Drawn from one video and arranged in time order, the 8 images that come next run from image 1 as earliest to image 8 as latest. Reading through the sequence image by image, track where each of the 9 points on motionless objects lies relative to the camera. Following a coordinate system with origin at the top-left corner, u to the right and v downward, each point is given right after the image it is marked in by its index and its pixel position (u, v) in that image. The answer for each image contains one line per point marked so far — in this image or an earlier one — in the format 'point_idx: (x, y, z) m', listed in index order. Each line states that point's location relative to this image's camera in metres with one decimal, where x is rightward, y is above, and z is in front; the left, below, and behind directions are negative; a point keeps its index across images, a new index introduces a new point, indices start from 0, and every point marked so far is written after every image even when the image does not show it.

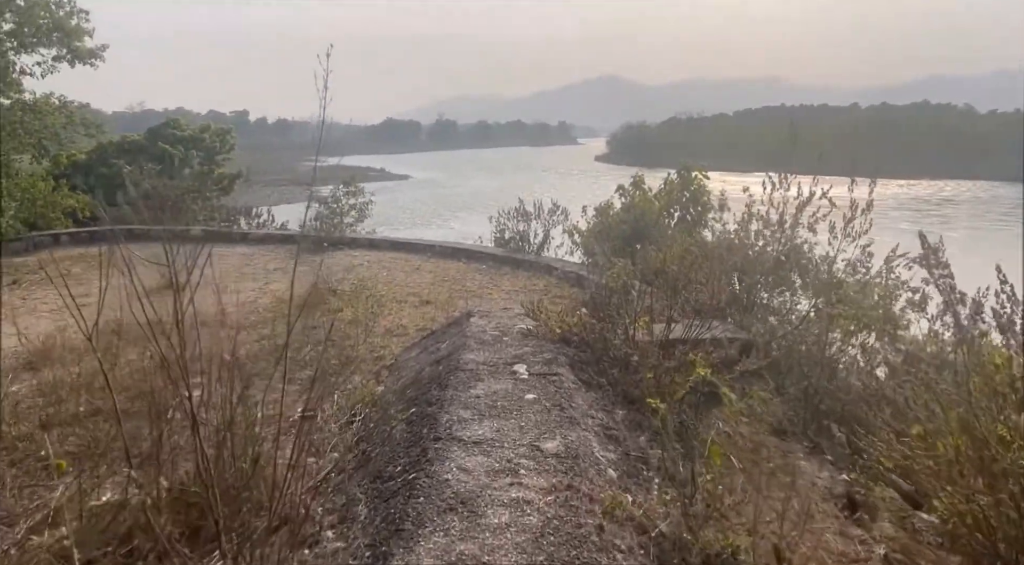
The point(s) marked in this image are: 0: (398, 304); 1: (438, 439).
0: (-0.8, -0.2, +5.3) m
1: (-0.2, -0.5, +2.2) m
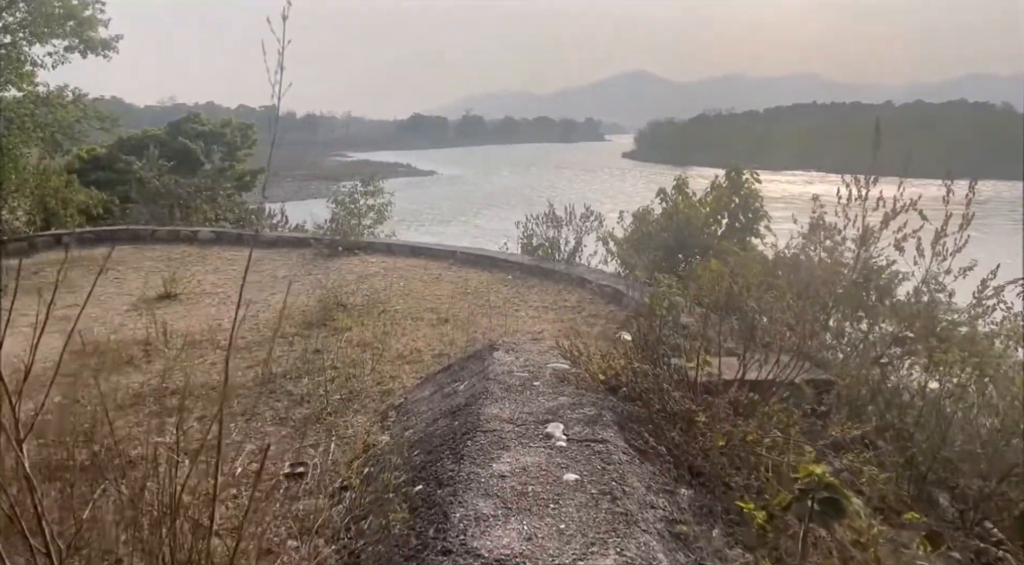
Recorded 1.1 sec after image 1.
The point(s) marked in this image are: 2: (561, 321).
0: (-0.7, -0.3, +4.7) m
1: (-0.1, -0.6, +1.6) m
2: (+0.3, -0.3, +4.6) m
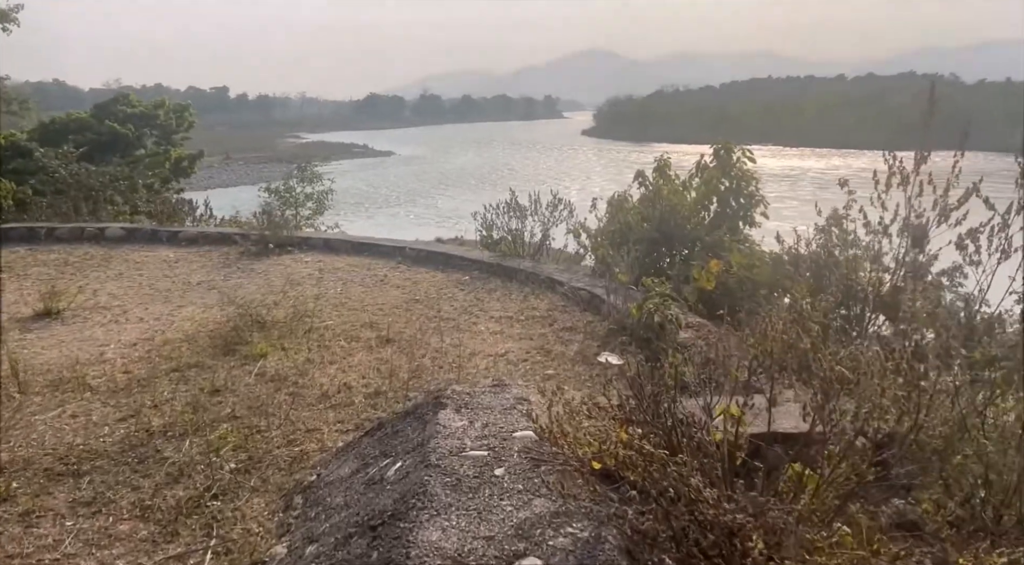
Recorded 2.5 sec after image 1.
0: (-0.9, -0.3, +3.8) m
1: (-0.2, -0.7, +0.8) m
2: (+0.1, -0.3, +3.7) m
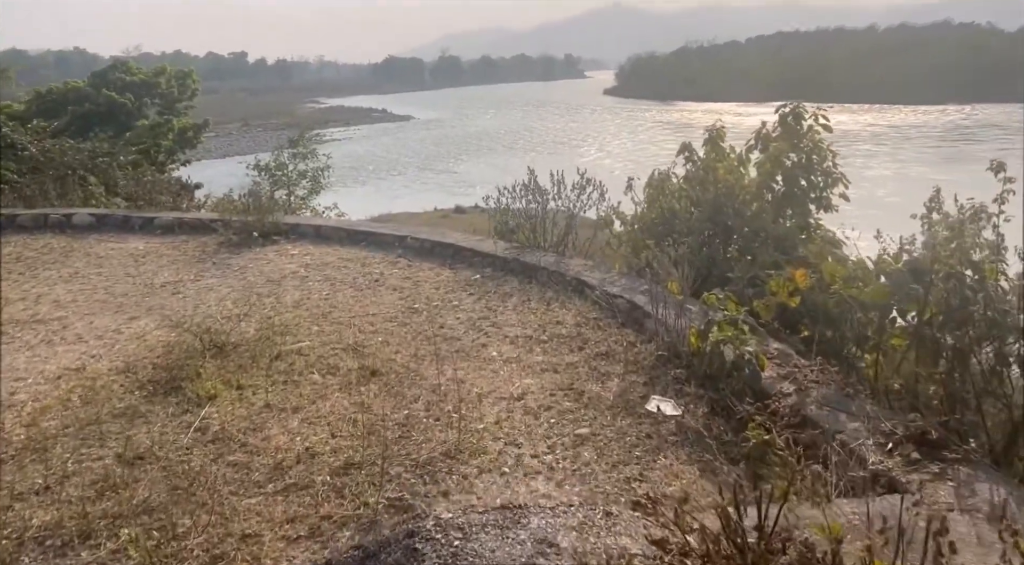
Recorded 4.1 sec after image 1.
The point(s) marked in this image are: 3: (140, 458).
0: (-0.8, -0.4, +3.0) m
1: (-0.2, -1.0, 0.0) m
2: (+0.2, -0.4, +2.9) m
3: (-1.2, -0.6, +2.4) m
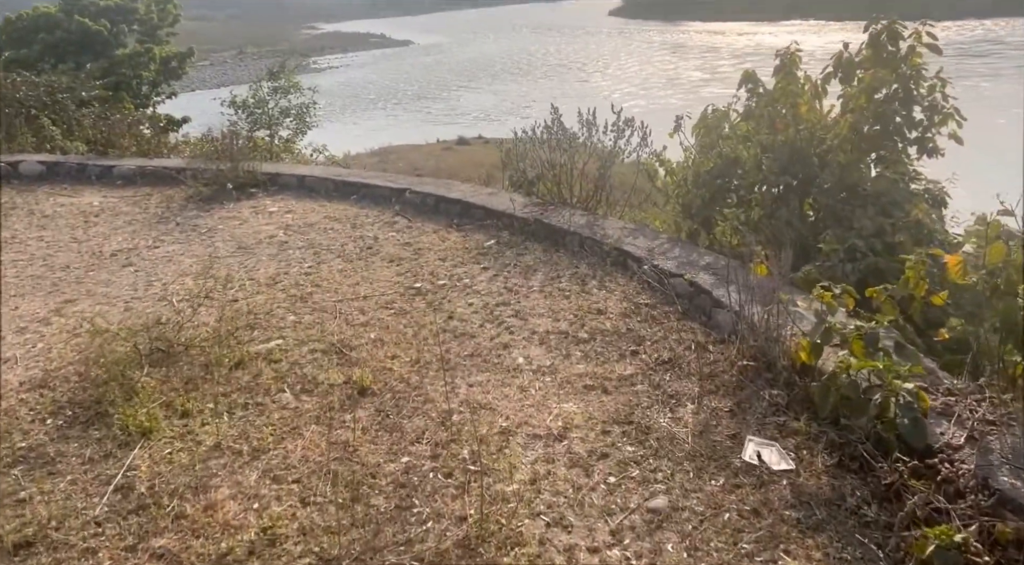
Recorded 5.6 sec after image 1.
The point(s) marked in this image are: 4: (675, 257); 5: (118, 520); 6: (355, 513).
0: (-0.7, -0.4, +2.2) m
1: (-0.1, -1.2, -0.7) m
2: (+0.3, -0.3, +2.1) m
3: (-1.1, -0.6, +1.7) m
4: (+0.7, +0.1, +2.9) m
5: (-1.0, -0.6, +1.8) m
6: (-0.4, -0.5, +1.7) m
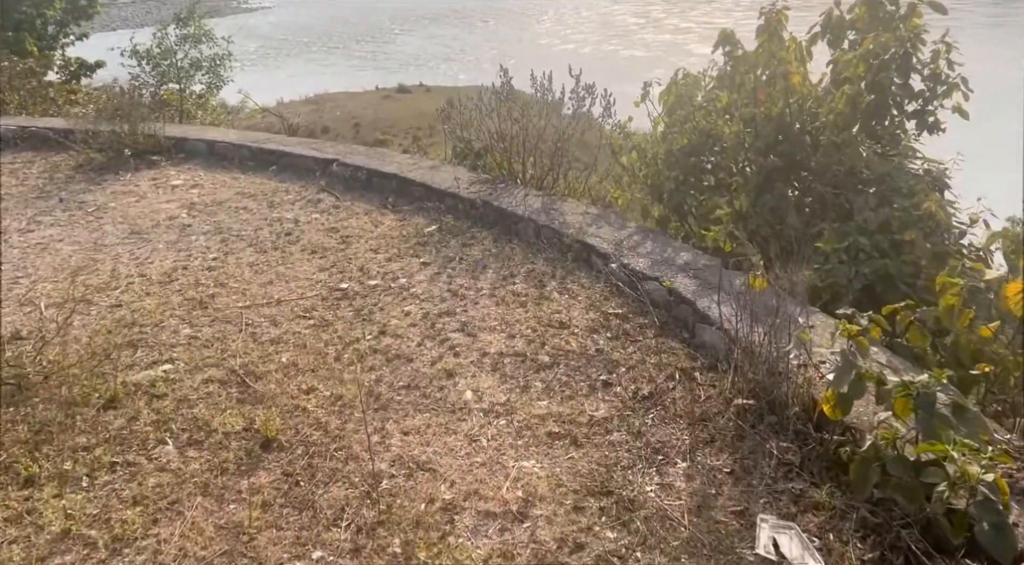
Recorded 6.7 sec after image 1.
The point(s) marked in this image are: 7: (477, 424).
0: (-0.8, -0.4, +1.7) m
1: (0.0, -1.5, -1.1) m
2: (+0.2, -0.4, +1.7) m
3: (-1.2, -0.7, +1.2) m
4: (+0.5, +0.1, +2.5) m
5: (-1.1, -0.7, +1.3) m
6: (-0.5, -0.6, +1.3) m
7: (-0.1, -0.4, +1.8) m
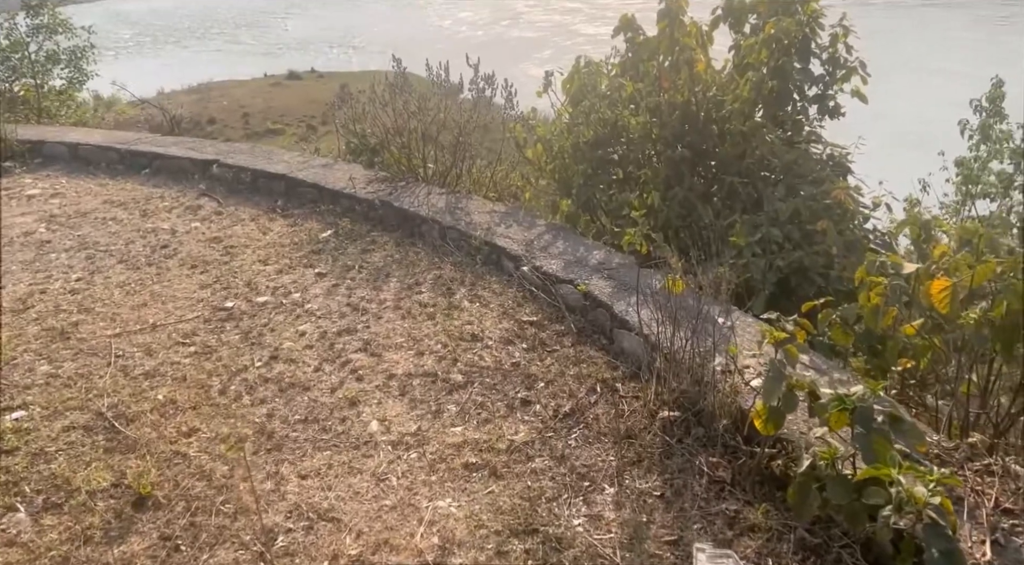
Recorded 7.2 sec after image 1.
0: (-1.0, -0.5, +1.5) m
1: (+0.2, -1.6, -1.2) m
2: (0.0, -0.4, +1.5) m
3: (-1.3, -0.8, +0.9) m
4: (+0.2, +0.1, +2.4) m
5: (-1.2, -0.8, +1.0) m
6: (-0.6, -0.7, +1.0) m
7: (-0.3, -0.4, +1.6) m
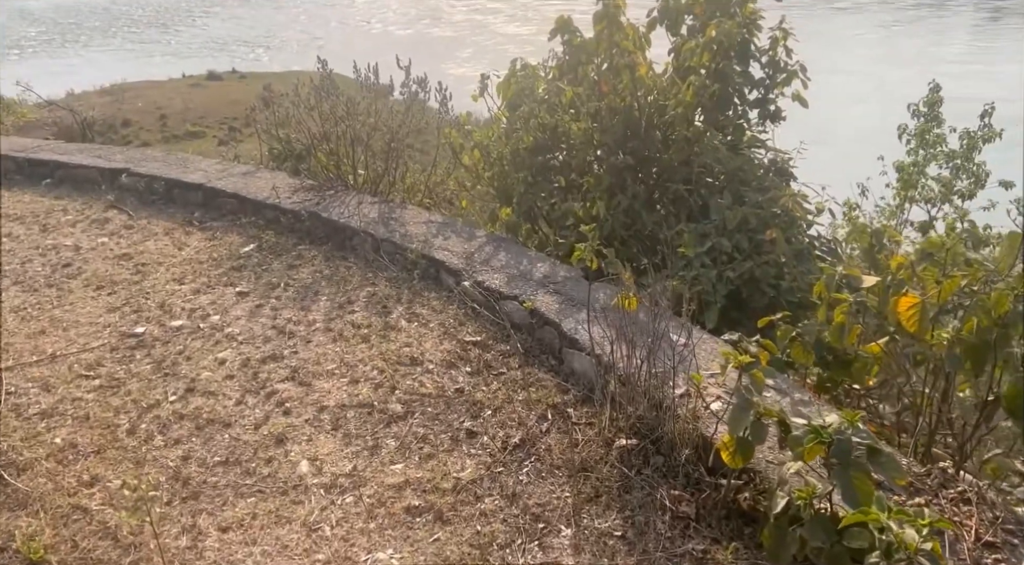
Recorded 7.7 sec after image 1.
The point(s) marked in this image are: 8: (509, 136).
0: (-1.1, -0.6, +1.2) m
1: (+0.3, -1.6, -1.4) m
2: (-0.1, -0.5, +1.4) m
3: (-1.3, -0.9, +0.6) m
4: (0.0, 0.0, +2.2) m
5: (-1.2, -0.8, +0.7) m
6: (-0.6, -0.8, +0.9) m
7: (-0.4, -0.5, +1.5) m
8: (0.0, +0.6, +2.8) m
